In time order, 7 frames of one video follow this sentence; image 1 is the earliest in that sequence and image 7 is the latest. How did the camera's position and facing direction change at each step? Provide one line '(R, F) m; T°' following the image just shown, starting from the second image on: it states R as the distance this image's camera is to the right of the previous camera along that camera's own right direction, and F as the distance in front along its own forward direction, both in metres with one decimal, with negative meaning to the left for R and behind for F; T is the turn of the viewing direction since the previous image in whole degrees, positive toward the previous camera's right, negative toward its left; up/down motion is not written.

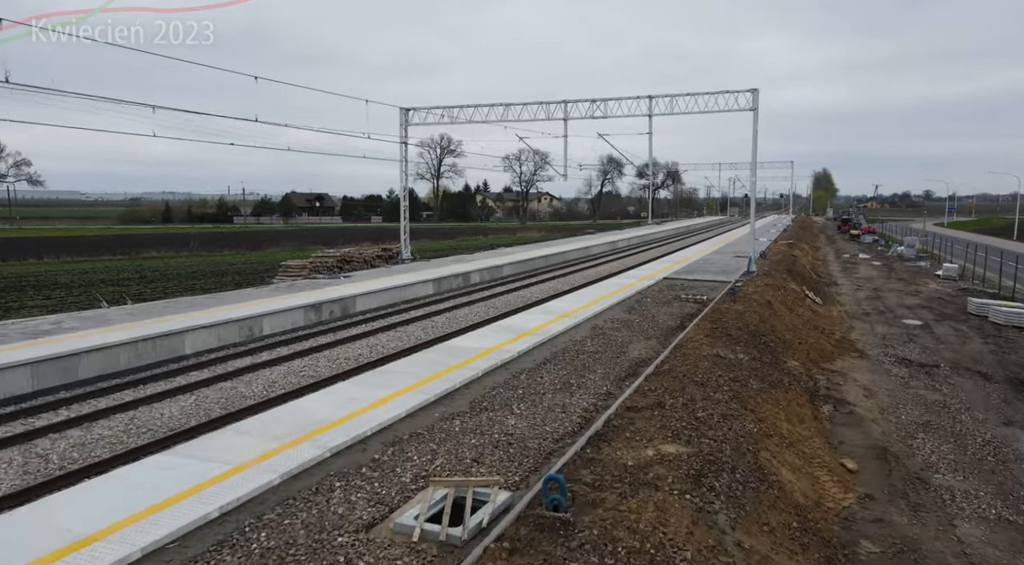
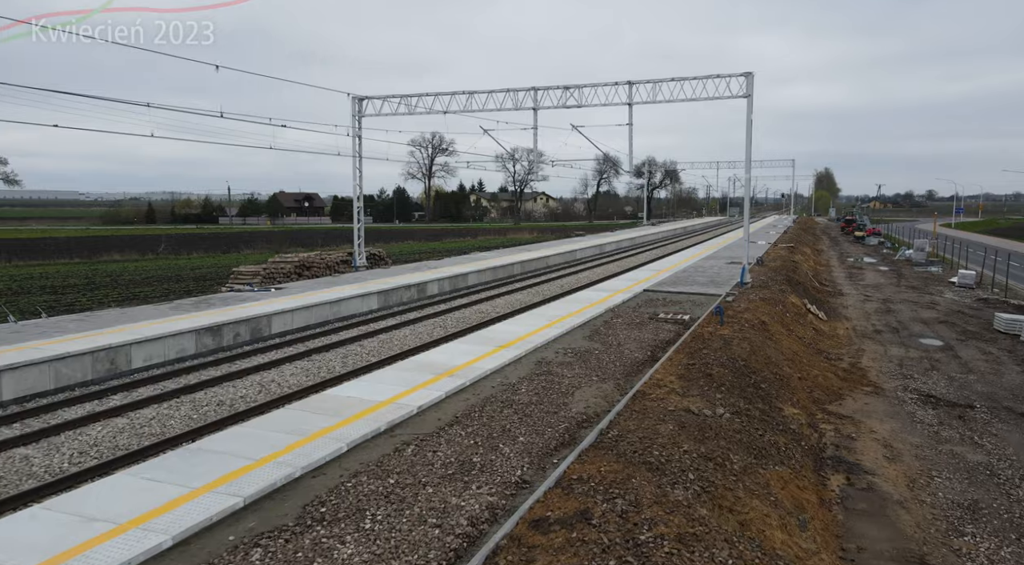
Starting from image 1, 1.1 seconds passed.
(+1.2, +2.7) m; 0°
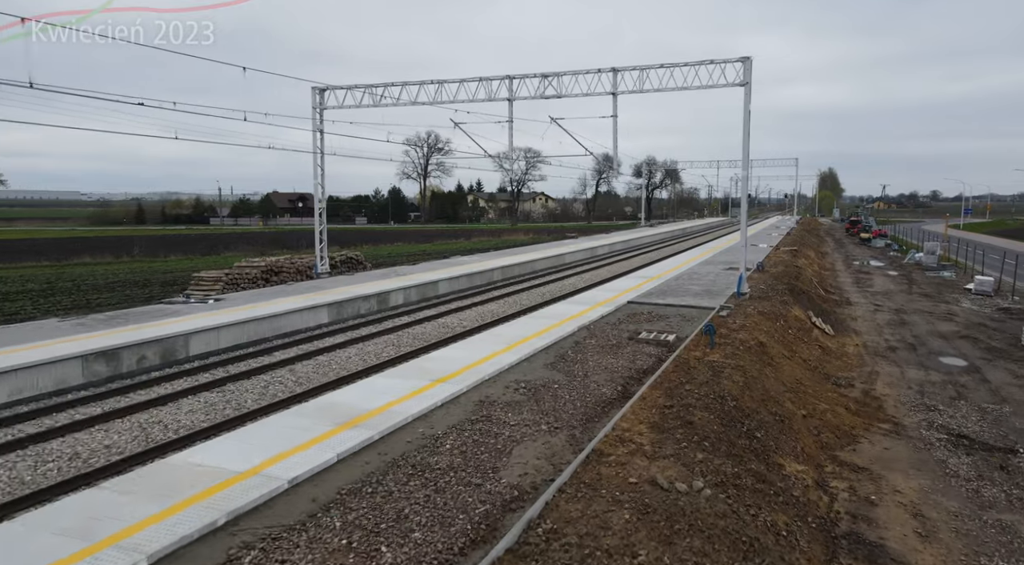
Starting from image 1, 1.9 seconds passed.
(+0.8, +2.0) m; 0°
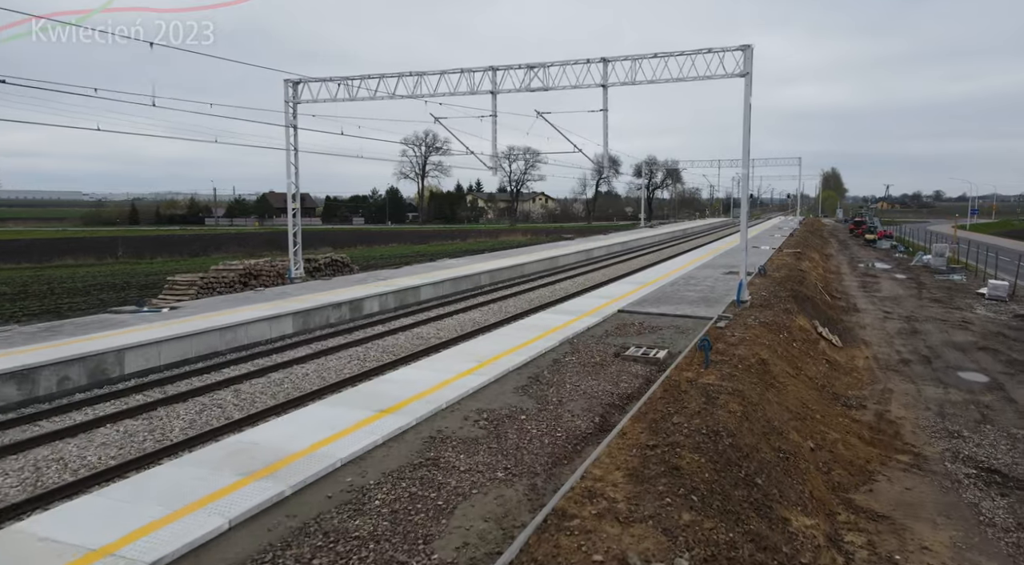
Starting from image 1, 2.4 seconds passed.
(+0.5, +1.2) m; 0°
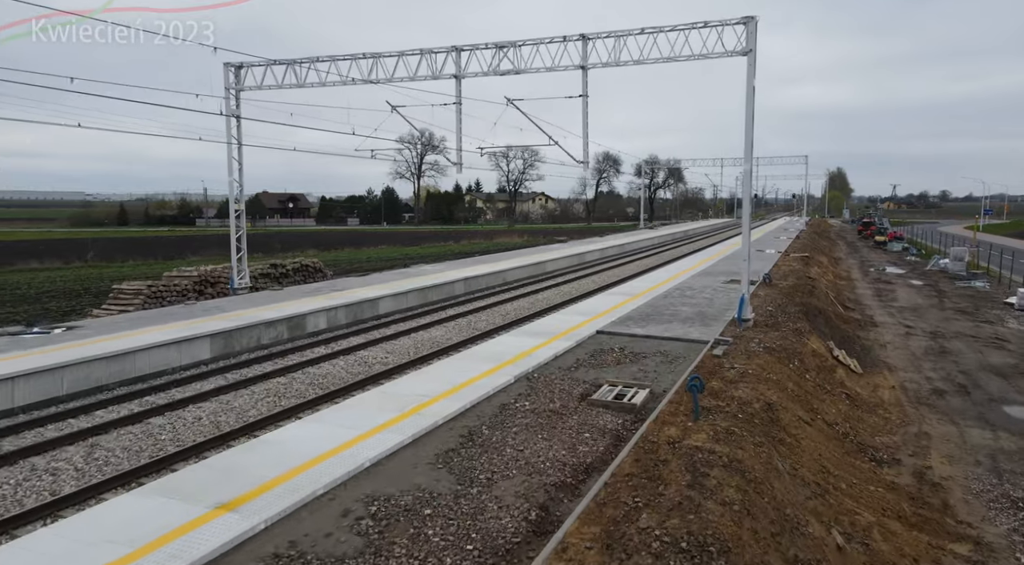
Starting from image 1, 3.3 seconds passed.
(+0.8, +2.3) m; 0°
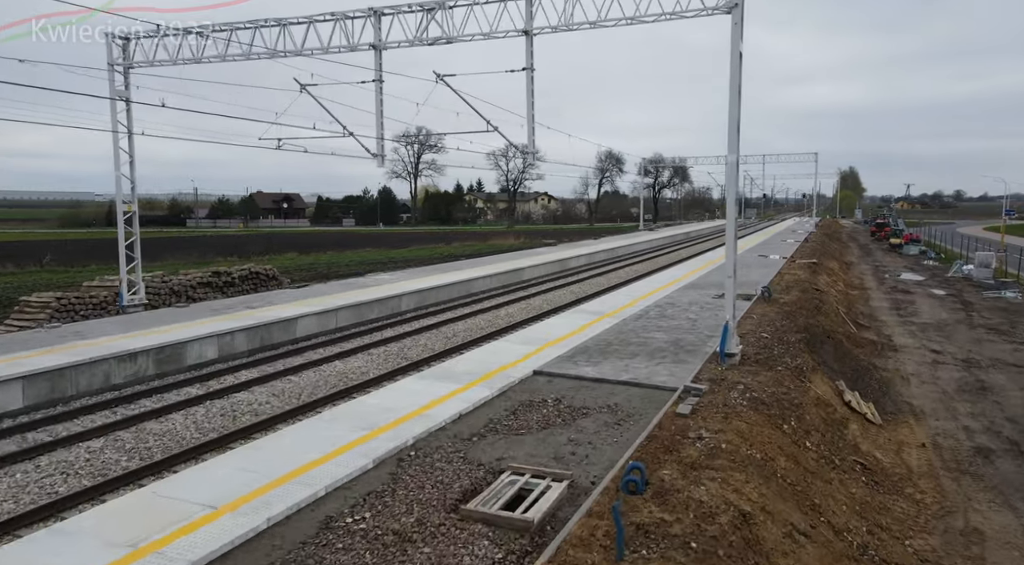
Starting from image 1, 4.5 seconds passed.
(+1.4, +2.9) m; -1°
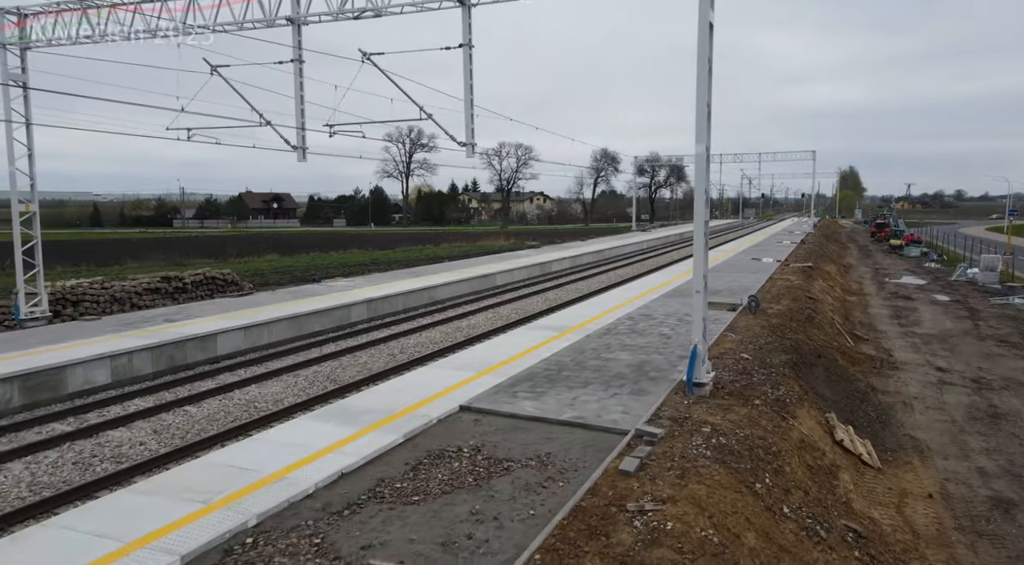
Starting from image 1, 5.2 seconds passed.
(+0.9, +1.7) m; 0°
